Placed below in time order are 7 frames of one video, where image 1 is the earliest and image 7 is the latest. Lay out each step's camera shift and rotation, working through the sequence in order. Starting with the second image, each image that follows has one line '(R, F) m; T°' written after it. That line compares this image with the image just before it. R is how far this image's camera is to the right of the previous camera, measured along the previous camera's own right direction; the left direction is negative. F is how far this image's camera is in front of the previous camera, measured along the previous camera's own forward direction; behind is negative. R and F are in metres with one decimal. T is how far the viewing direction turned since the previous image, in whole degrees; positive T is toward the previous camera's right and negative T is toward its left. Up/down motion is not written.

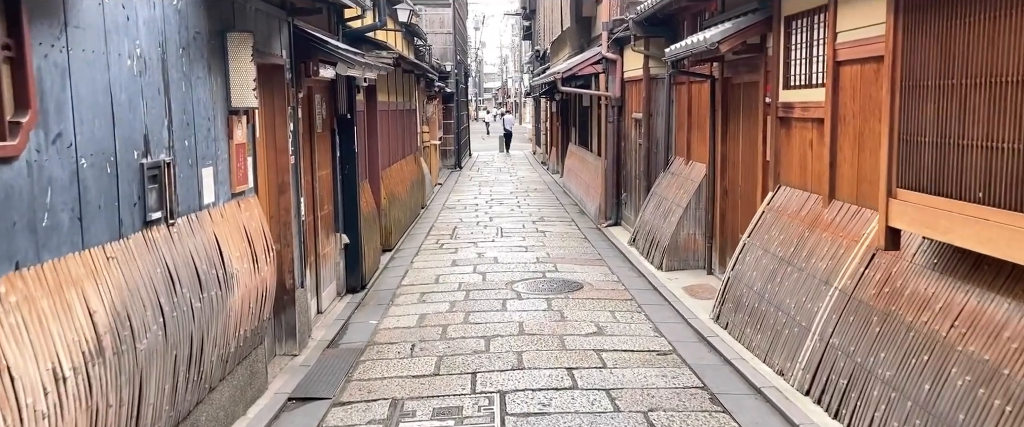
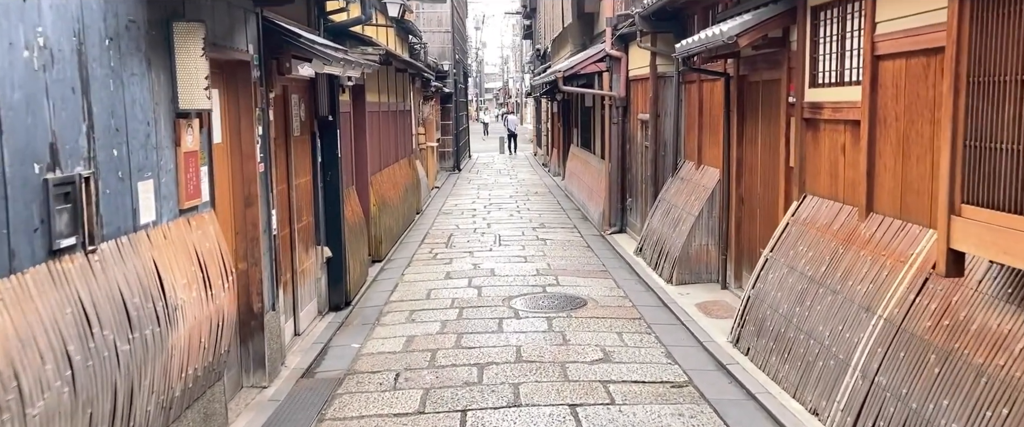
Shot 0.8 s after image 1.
(0.0, +1.0) m; 0°
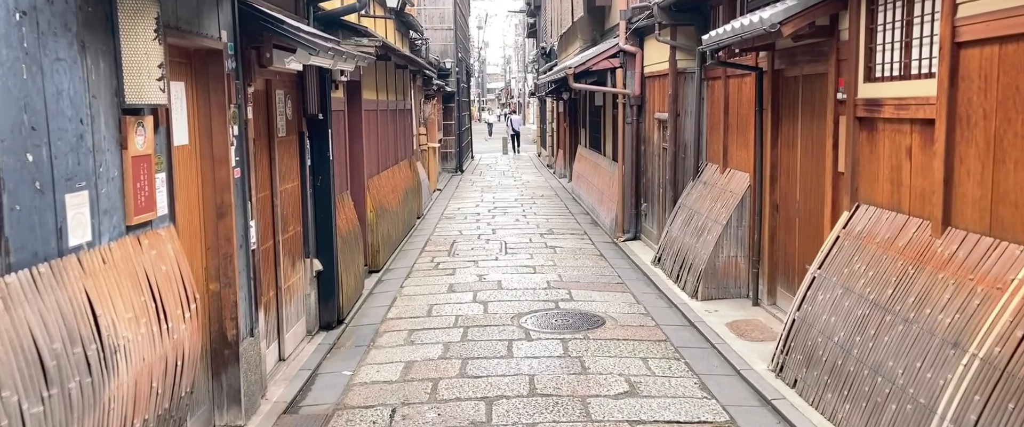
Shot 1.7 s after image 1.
(-0.1, +1.1) m; 0°
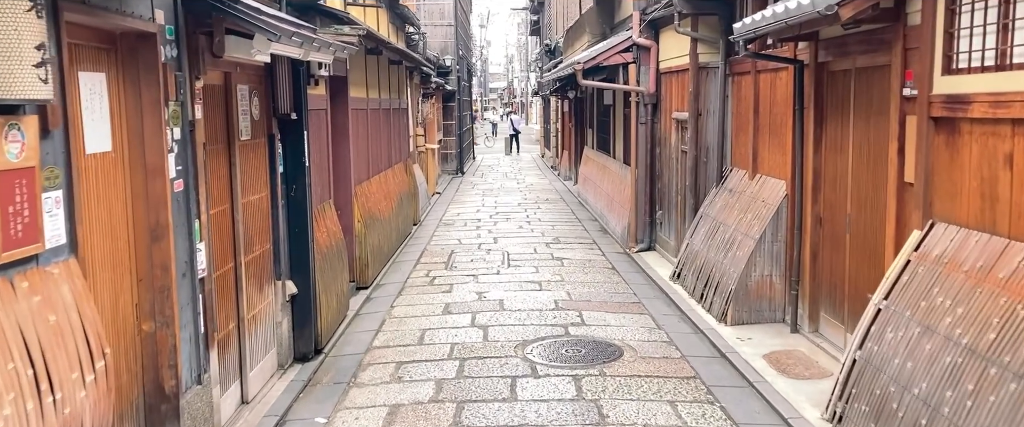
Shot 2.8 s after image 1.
(0.0, +1.3) m; 0°
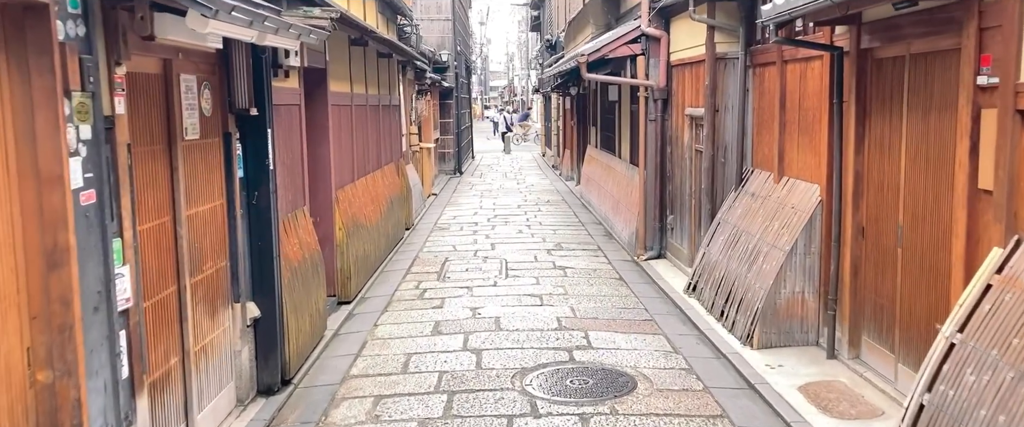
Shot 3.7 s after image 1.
(0.0, +1.2) m; 0°
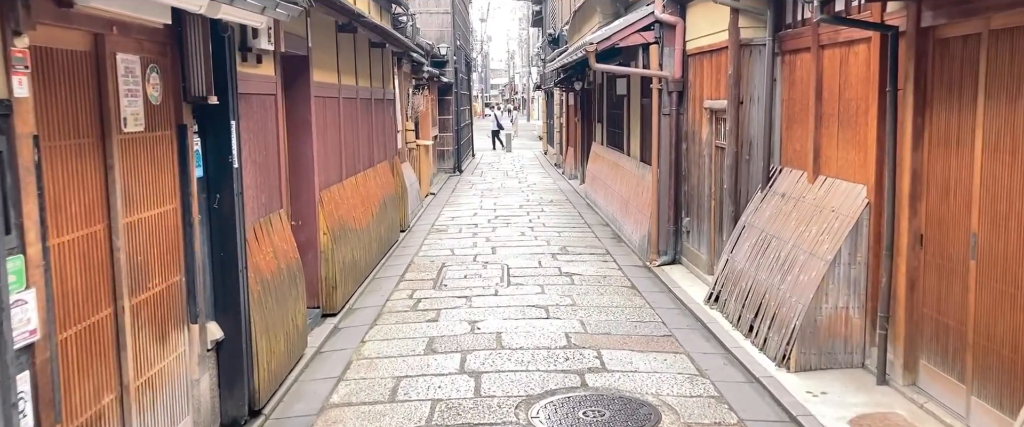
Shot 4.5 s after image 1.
(0.0, +1.1) m; 0°
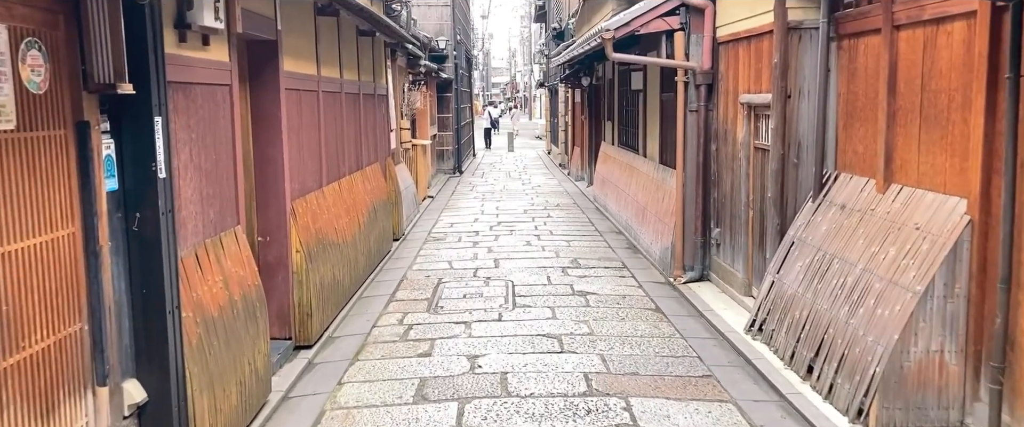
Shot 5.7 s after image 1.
(-0.1, +1.5) m; 0°
